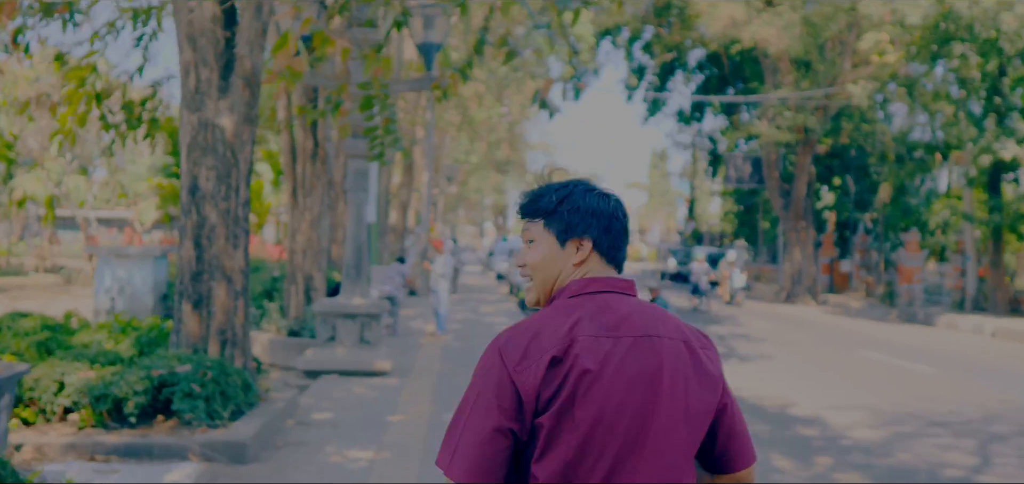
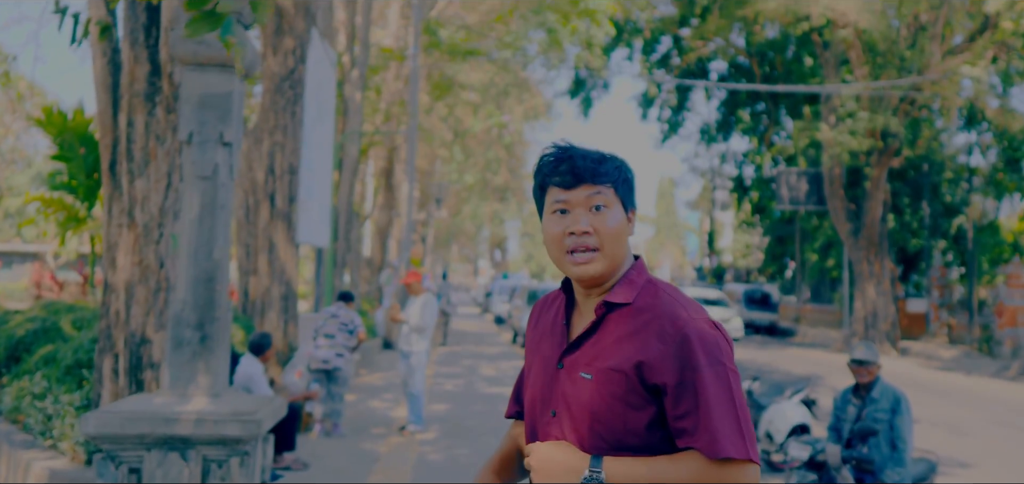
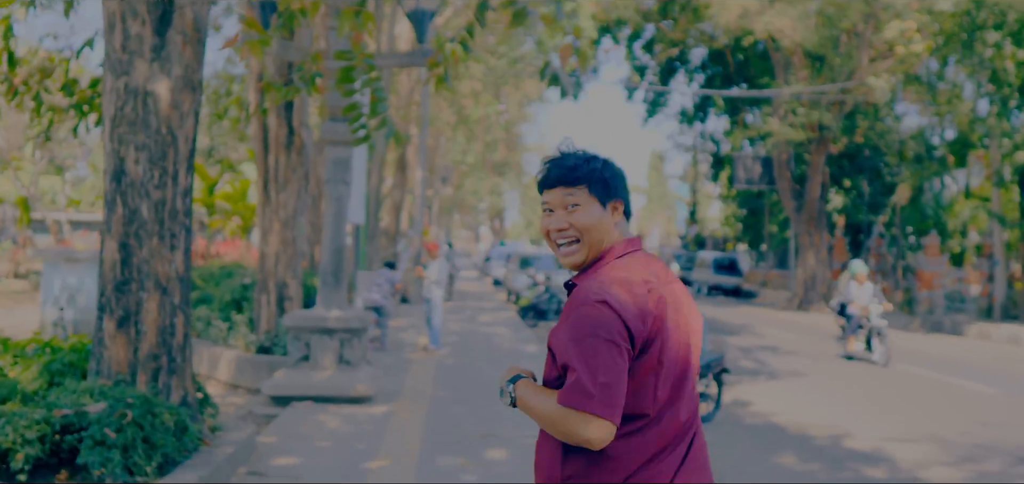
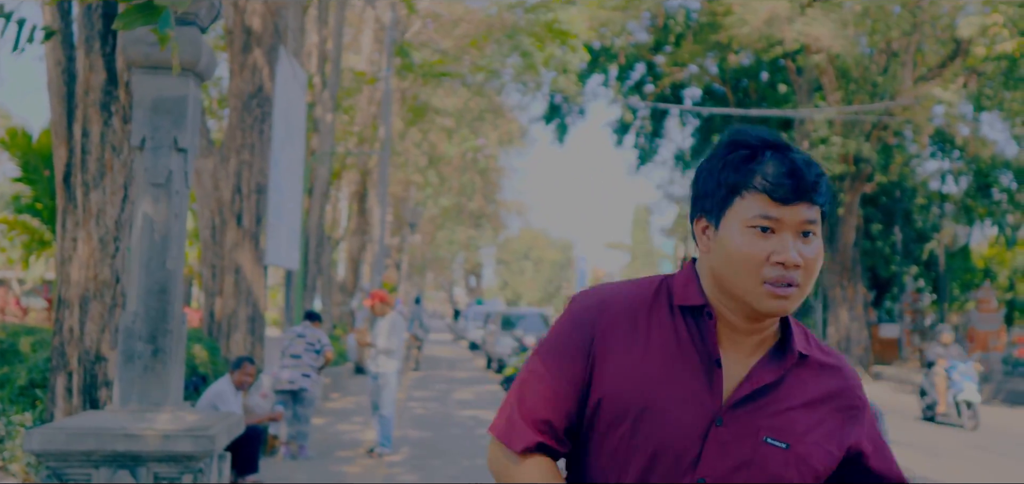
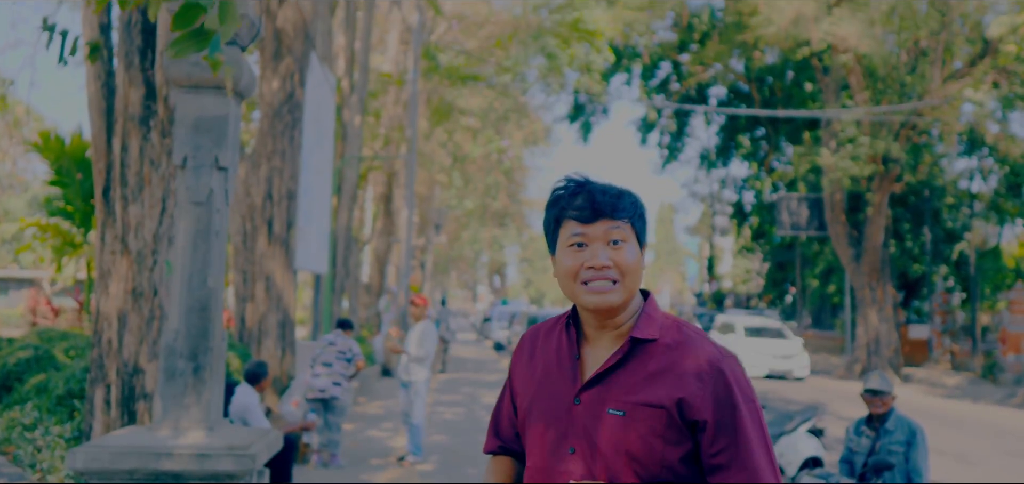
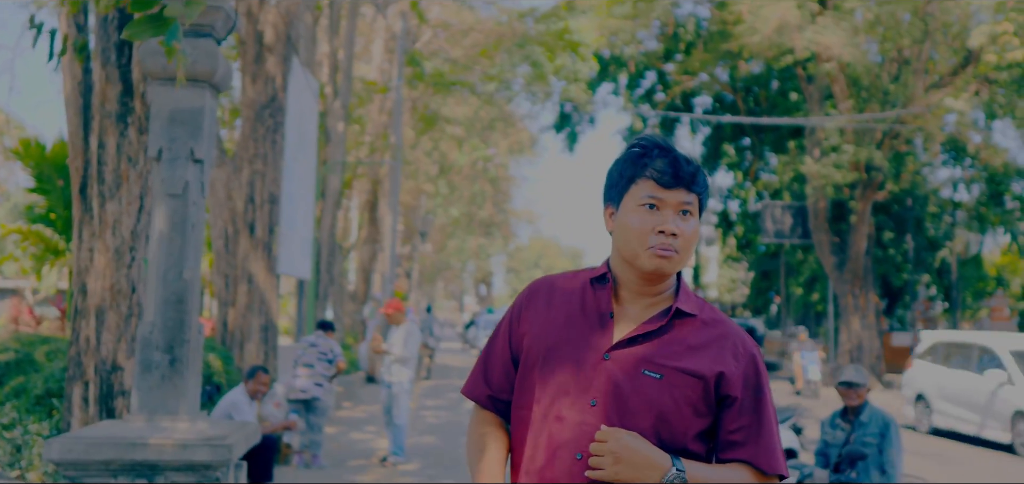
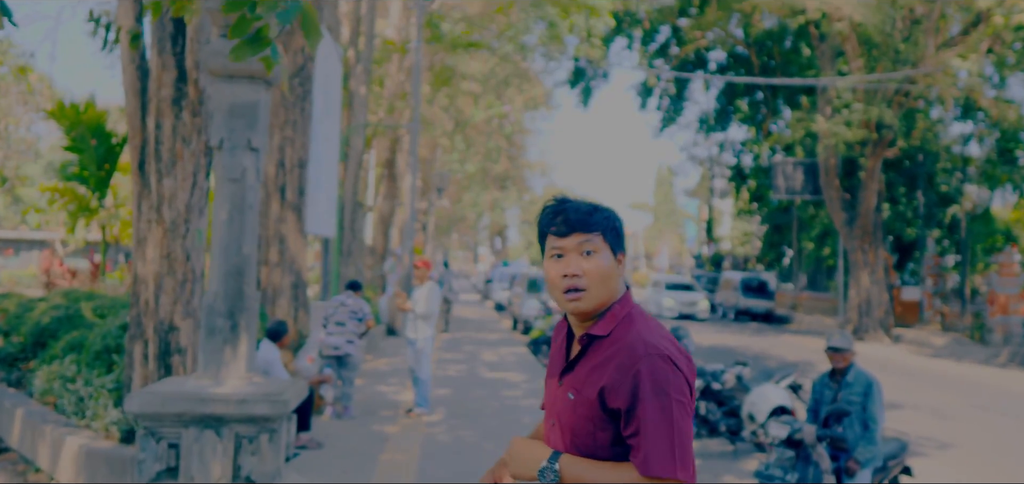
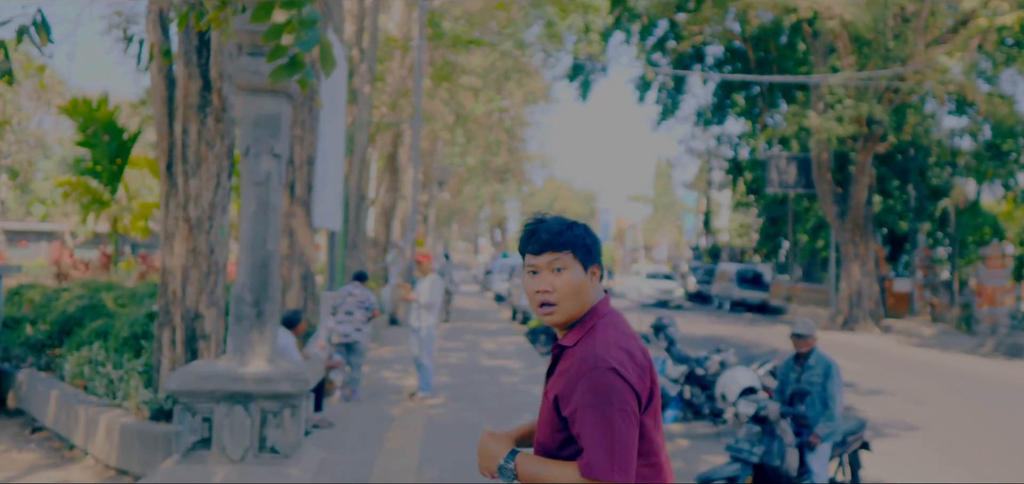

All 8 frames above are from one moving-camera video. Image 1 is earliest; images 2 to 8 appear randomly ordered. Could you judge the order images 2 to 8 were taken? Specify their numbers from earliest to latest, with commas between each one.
3, 8, 7, 2, 5, 6, 4
